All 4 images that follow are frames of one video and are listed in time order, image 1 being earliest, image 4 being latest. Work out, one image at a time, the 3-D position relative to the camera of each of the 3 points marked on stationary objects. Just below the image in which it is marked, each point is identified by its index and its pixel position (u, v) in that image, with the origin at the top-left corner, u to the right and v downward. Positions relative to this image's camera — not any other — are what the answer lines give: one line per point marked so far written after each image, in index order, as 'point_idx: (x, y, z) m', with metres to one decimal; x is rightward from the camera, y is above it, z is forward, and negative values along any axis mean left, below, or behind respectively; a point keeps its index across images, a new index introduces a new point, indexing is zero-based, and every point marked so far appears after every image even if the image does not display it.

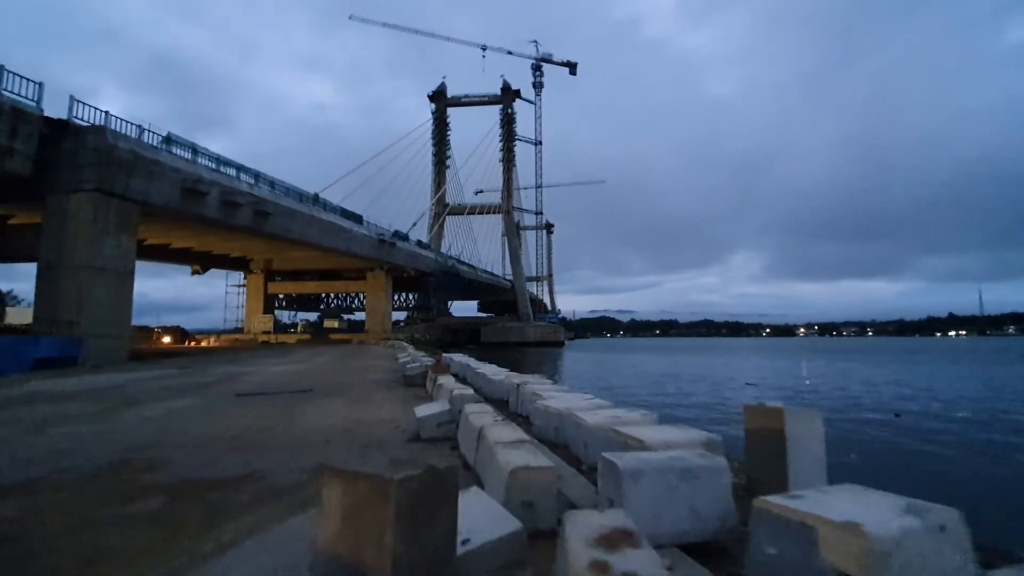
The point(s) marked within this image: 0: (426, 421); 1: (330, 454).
0: (-0.9, -1.4, +6.6) m
1: (-1.9, -1.8, +6.6) m
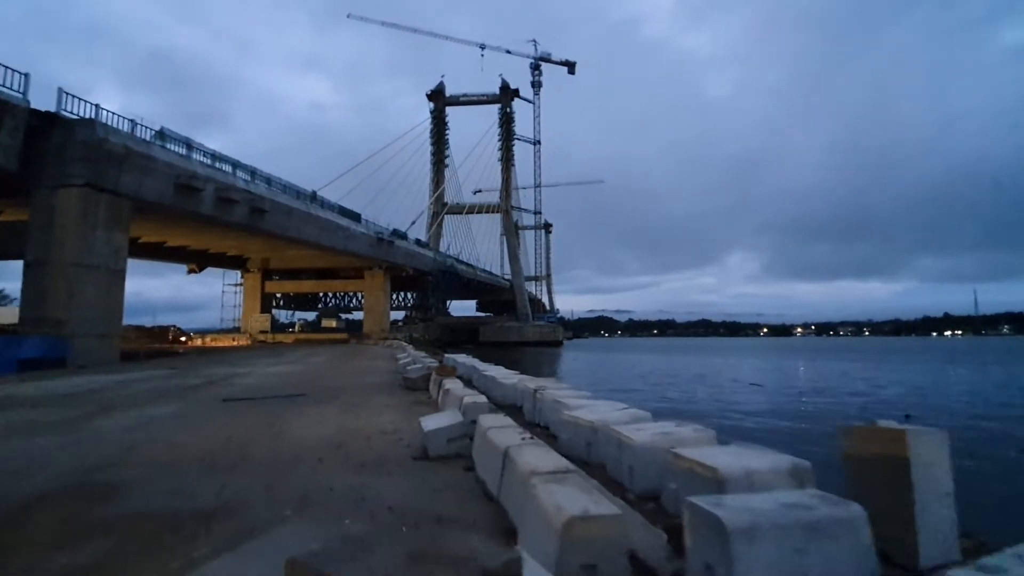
0: (-0.7, -1.3, +5.7) m
1: (-1.7, -1.7, +5.7) m
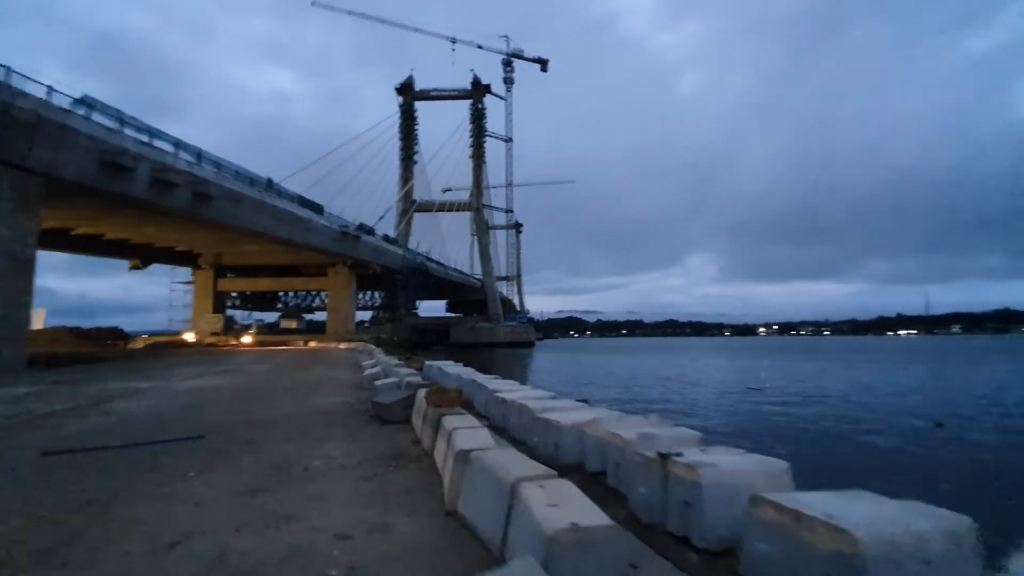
0: (-0.1, -1.0, +1.6) m
1: (-1.0, -1.4, +1.5) m
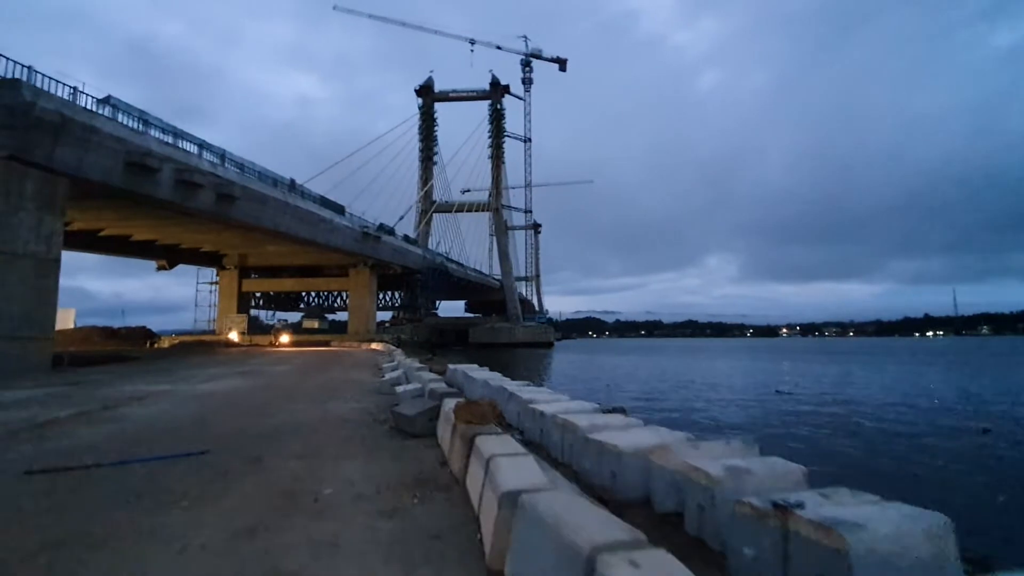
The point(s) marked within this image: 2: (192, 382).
0: (+0.1, -1.0, +0.8) m
1: (-0.8, -1.4, +0.8) m
2: (-8.0, -2.3, +15.5) m
